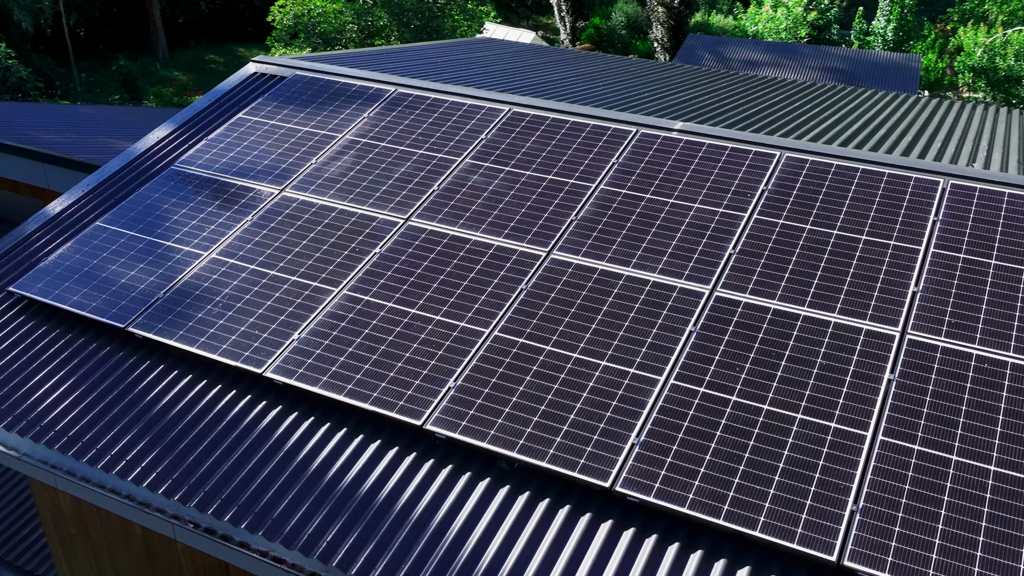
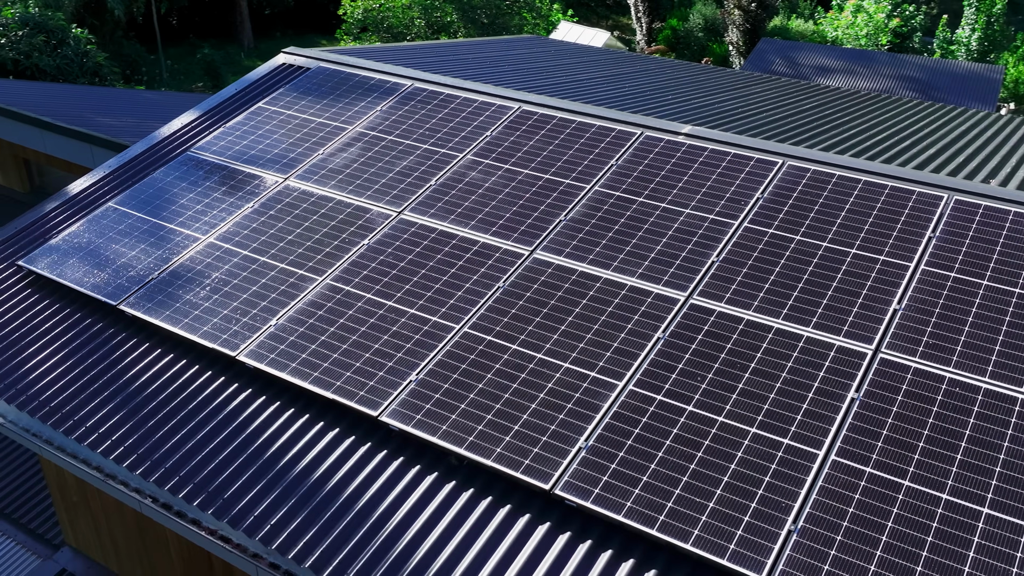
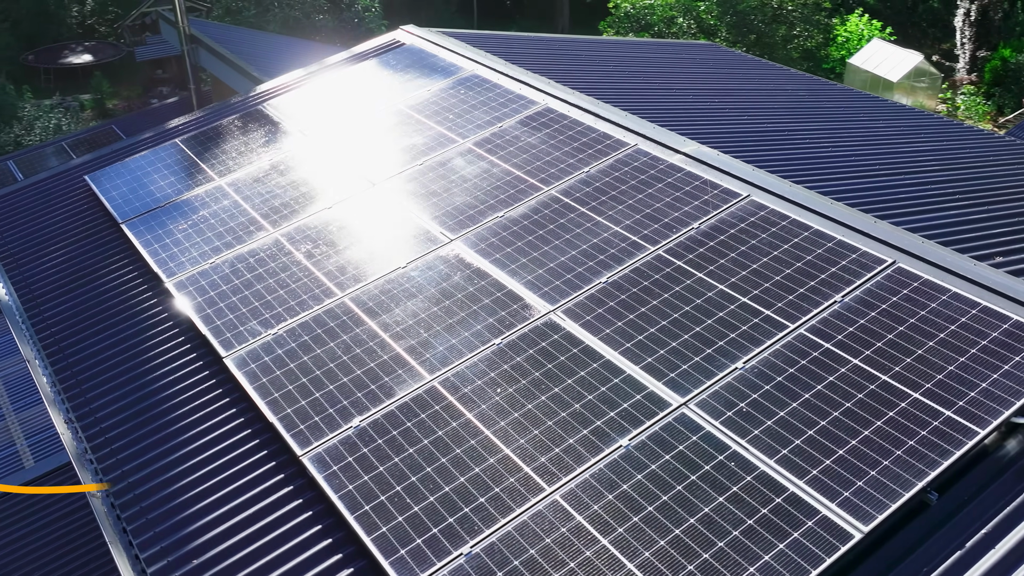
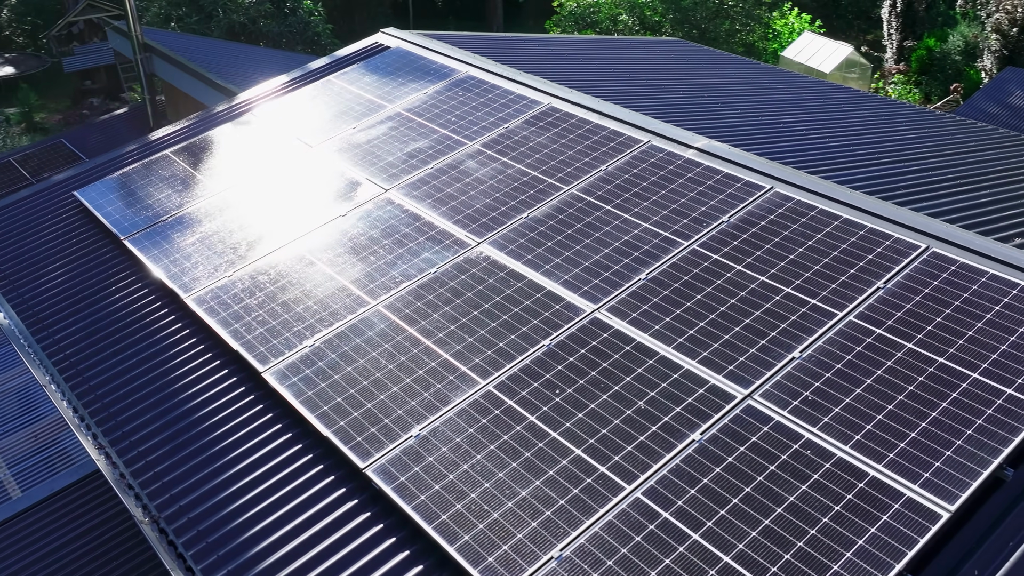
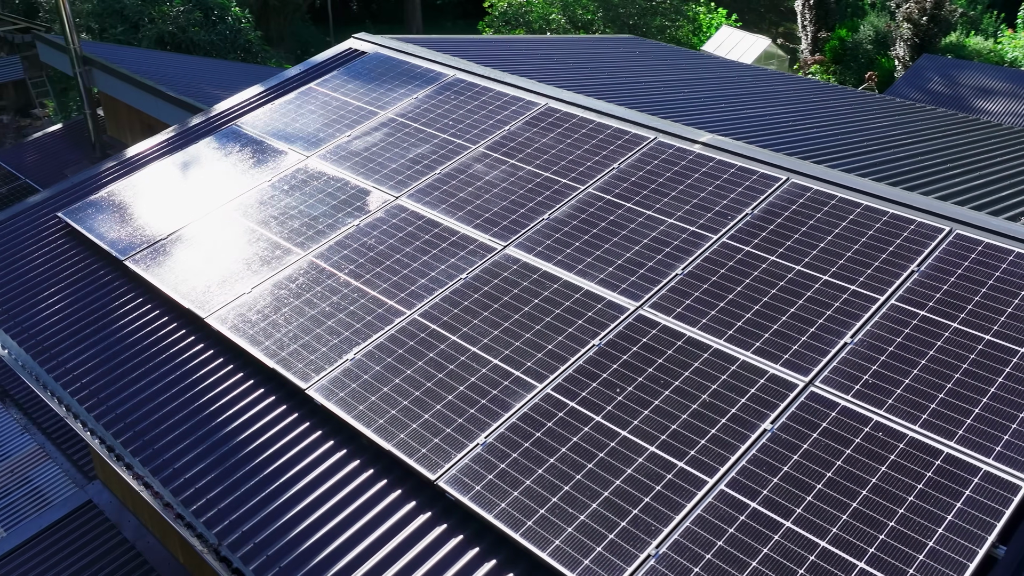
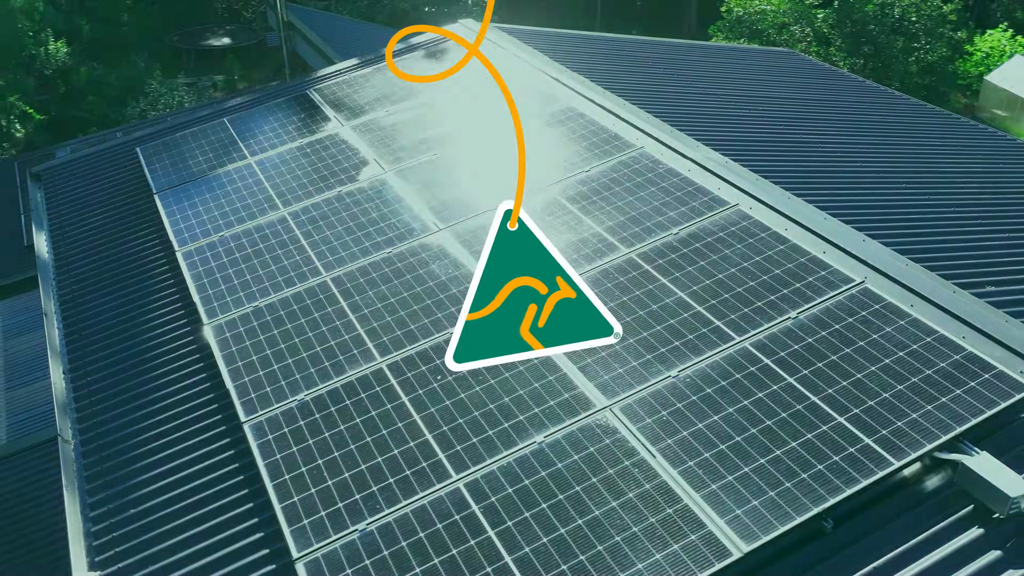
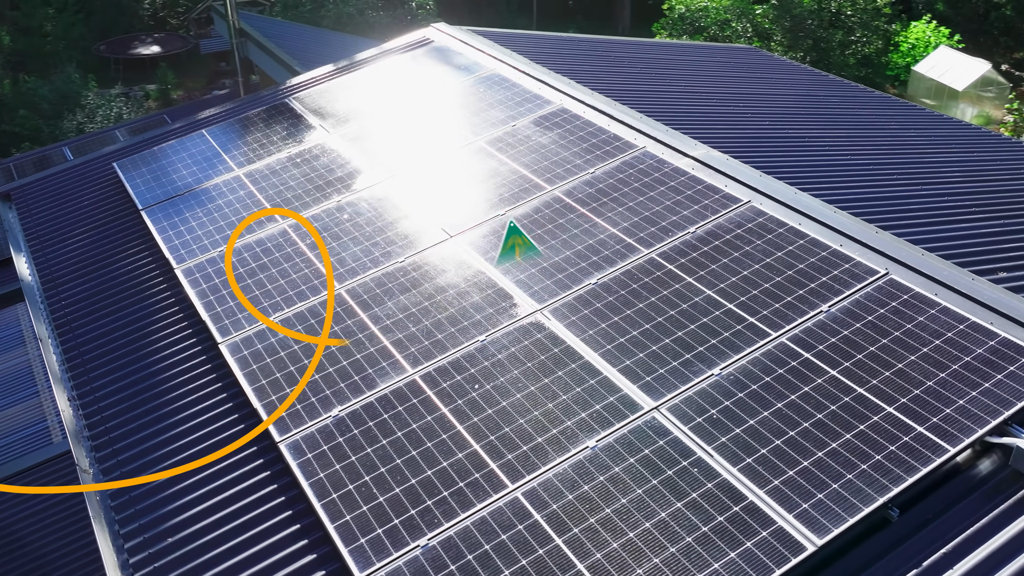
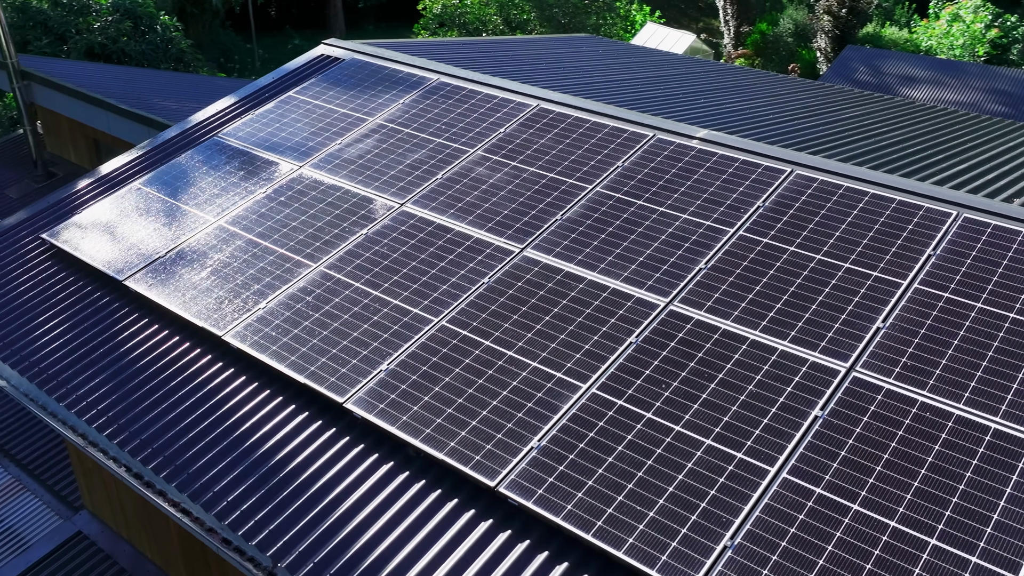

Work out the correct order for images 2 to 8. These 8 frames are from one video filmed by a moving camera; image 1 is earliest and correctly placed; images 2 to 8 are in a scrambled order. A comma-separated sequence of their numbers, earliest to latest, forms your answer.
2, 8, 5, 4, 3, 7, 6
